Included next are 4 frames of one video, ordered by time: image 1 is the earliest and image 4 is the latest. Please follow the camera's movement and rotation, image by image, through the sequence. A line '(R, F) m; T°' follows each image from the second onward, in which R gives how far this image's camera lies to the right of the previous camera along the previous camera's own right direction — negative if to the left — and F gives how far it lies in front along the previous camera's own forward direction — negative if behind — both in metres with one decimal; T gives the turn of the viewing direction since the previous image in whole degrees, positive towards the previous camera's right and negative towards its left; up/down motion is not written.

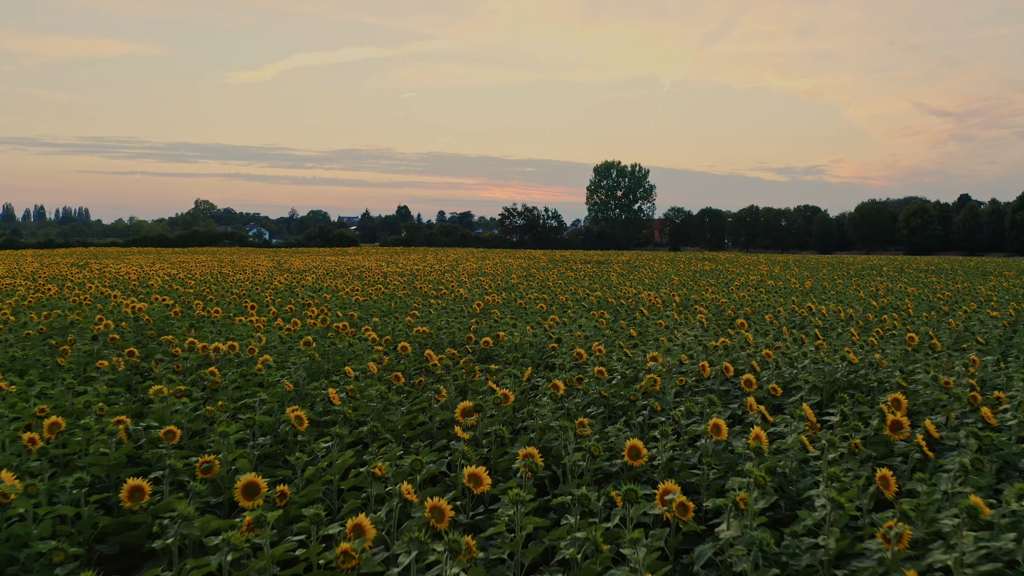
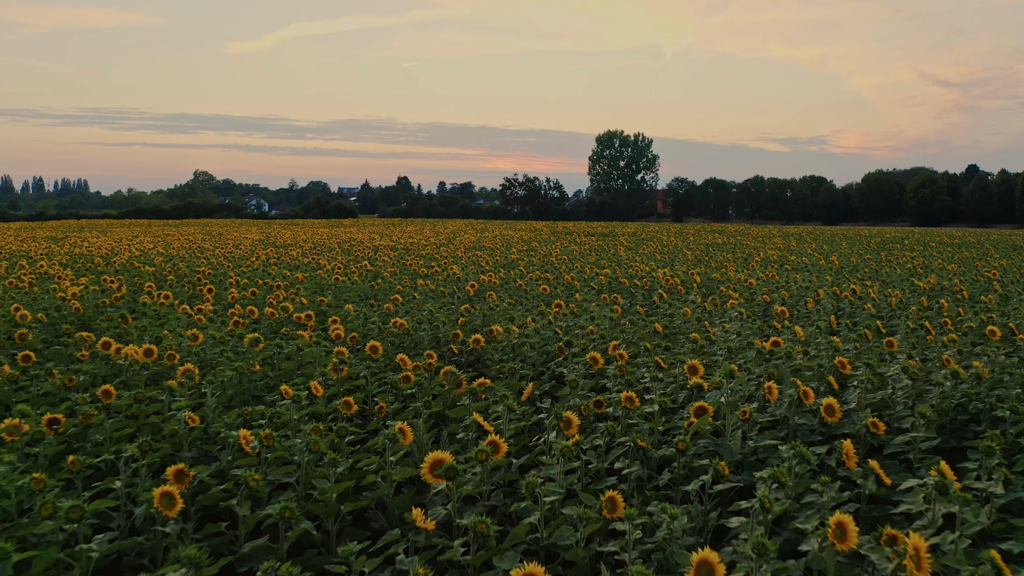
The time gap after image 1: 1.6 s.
(0.0, +1.9) m; 0°
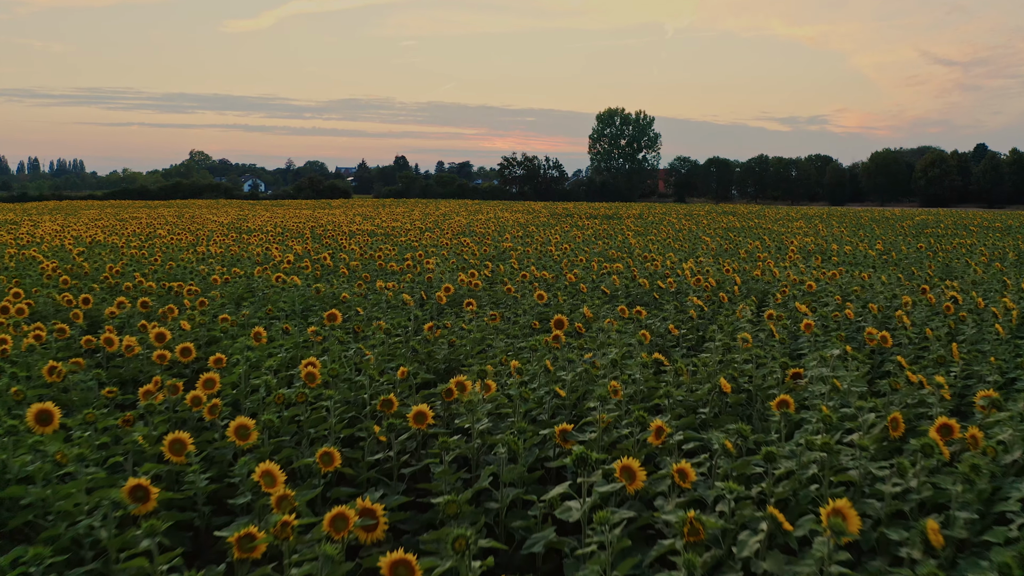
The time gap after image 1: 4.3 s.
(+0.1, +3.2) m; 0°
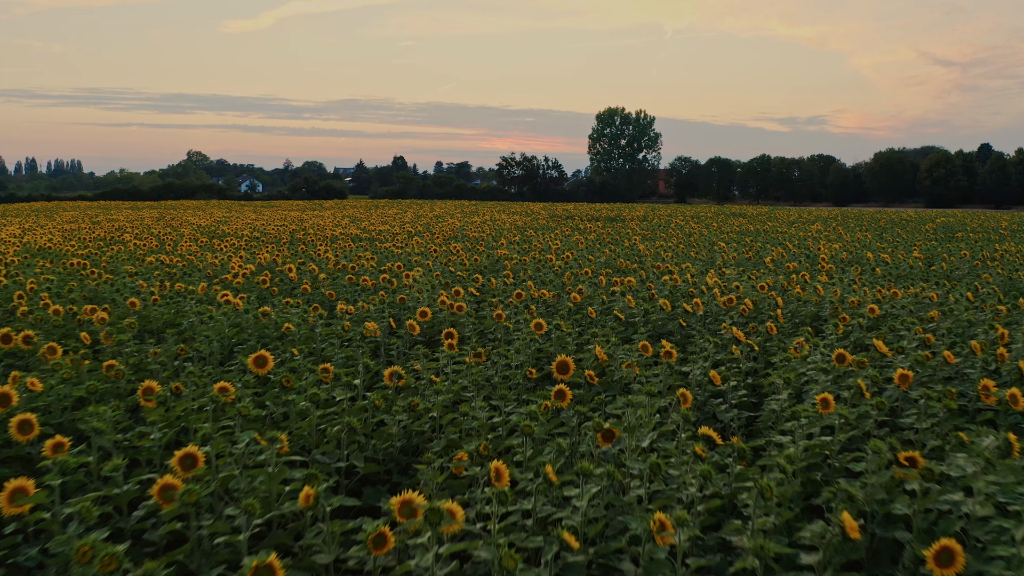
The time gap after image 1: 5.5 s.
(+0.1, +2.0) m; 0°
